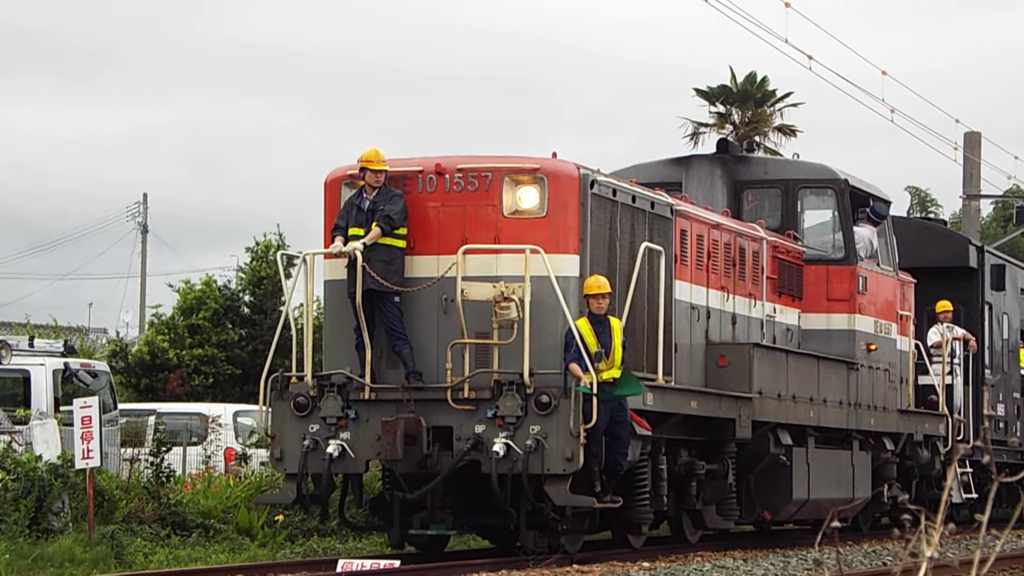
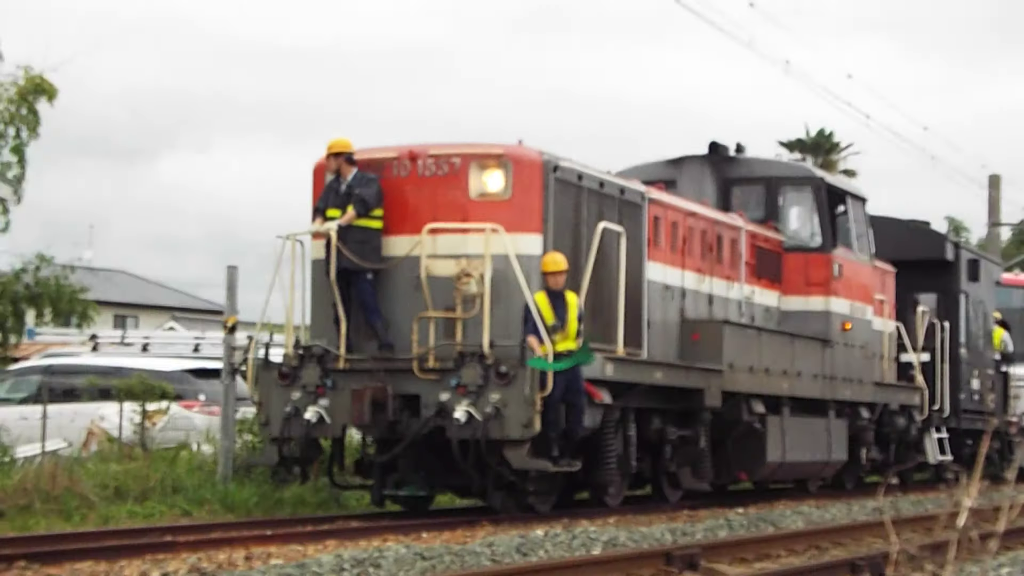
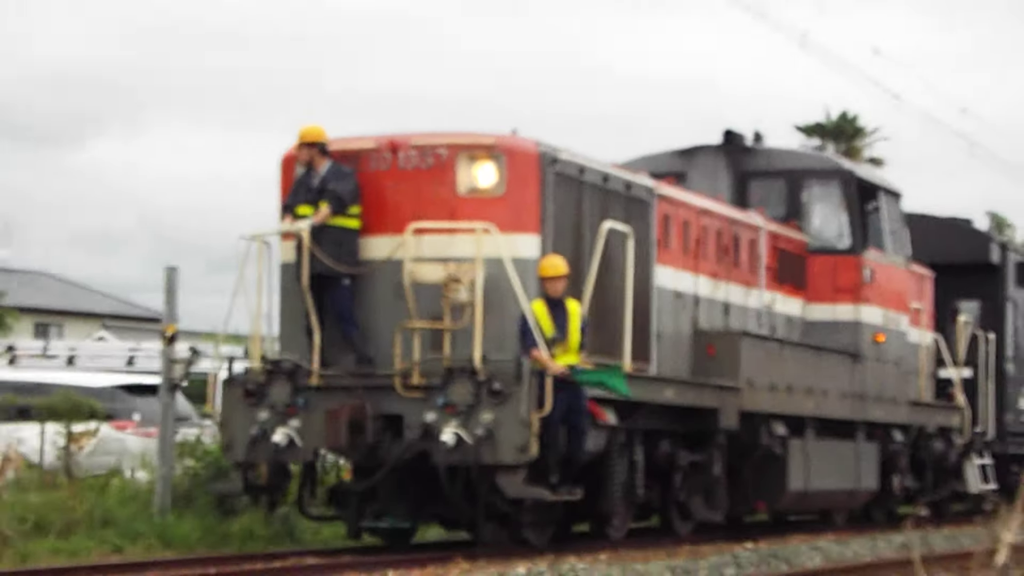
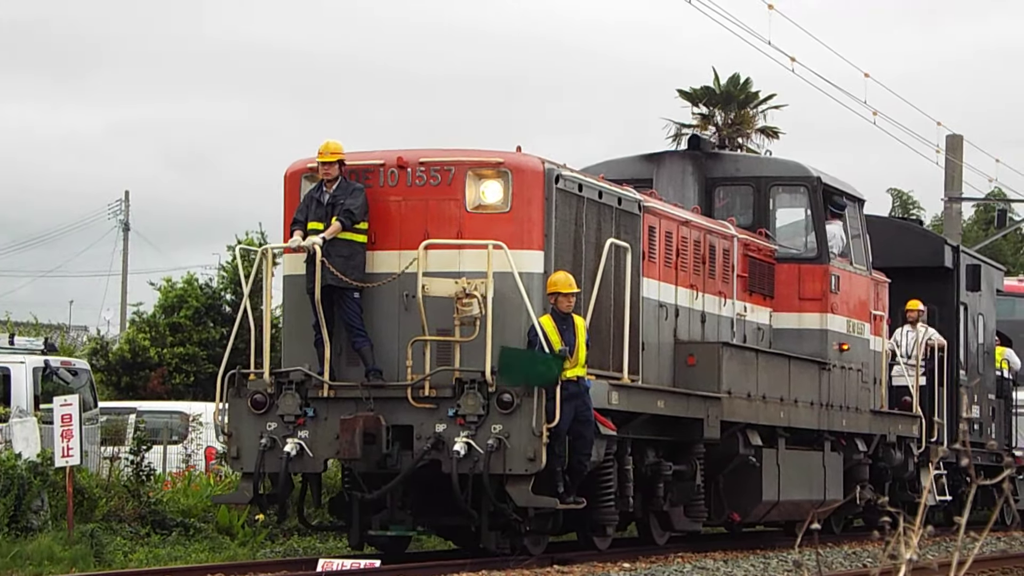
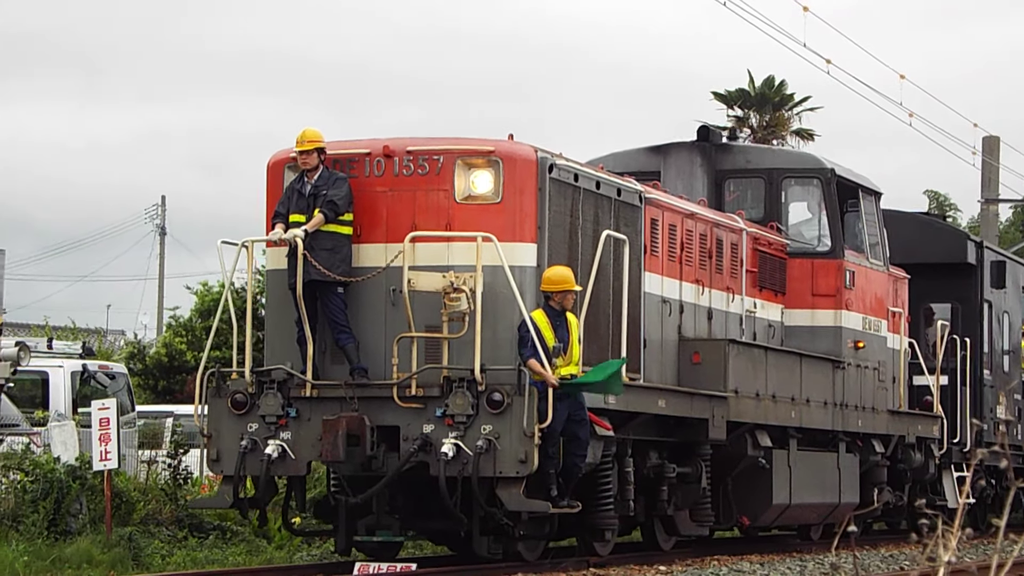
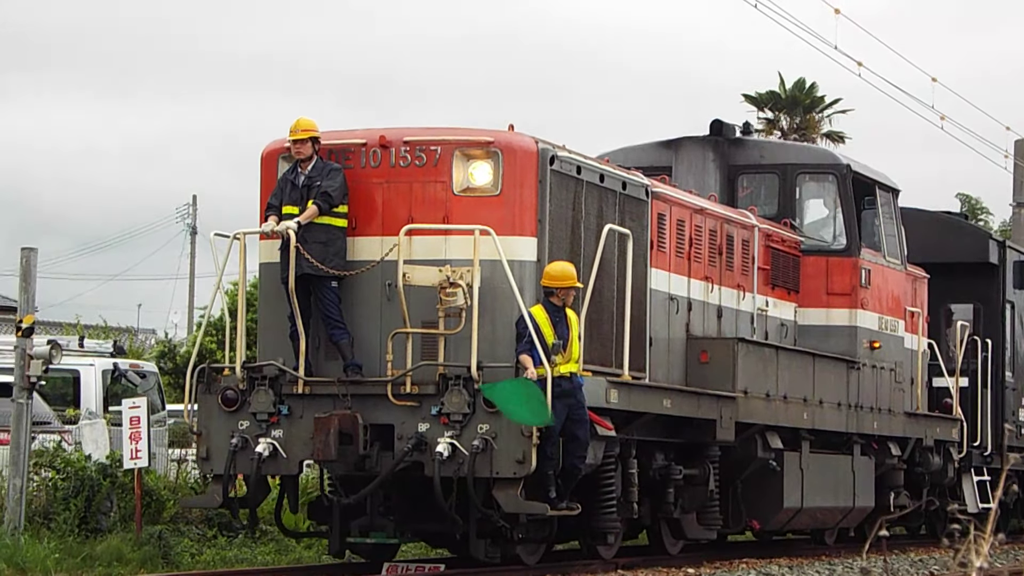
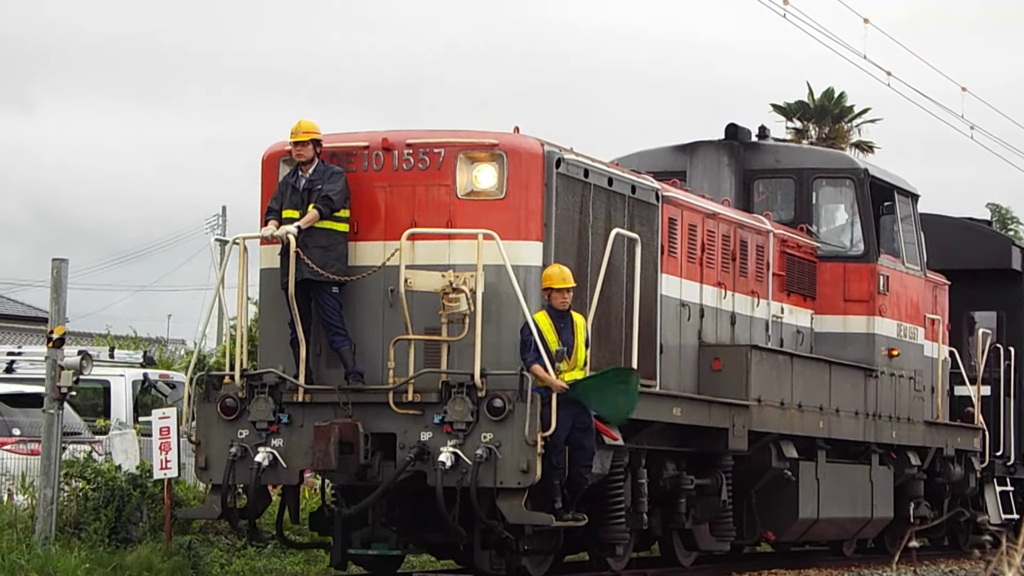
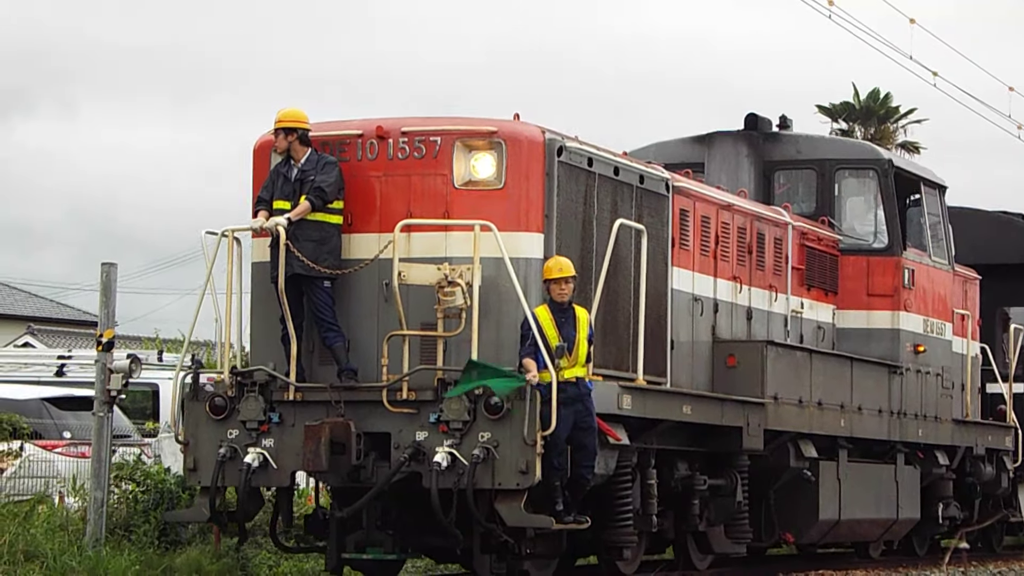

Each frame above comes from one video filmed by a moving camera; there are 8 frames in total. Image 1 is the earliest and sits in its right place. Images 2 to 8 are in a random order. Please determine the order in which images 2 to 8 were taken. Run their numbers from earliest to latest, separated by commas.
4, 5, 6, 7, 8, 3, 2
